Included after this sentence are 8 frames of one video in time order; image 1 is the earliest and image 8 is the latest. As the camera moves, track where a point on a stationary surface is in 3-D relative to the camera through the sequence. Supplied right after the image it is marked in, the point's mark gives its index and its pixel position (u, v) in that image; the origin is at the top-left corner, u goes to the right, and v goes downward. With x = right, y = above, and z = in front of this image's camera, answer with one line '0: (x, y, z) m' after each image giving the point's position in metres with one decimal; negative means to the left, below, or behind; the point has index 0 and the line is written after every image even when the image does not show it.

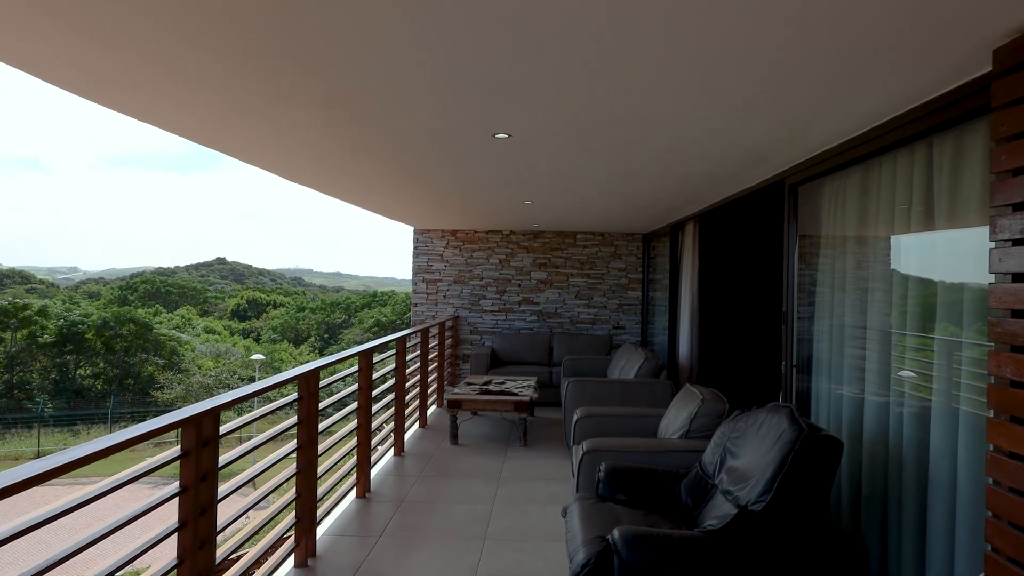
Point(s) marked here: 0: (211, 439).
0: (-0.9, -0.5, +2.1) m
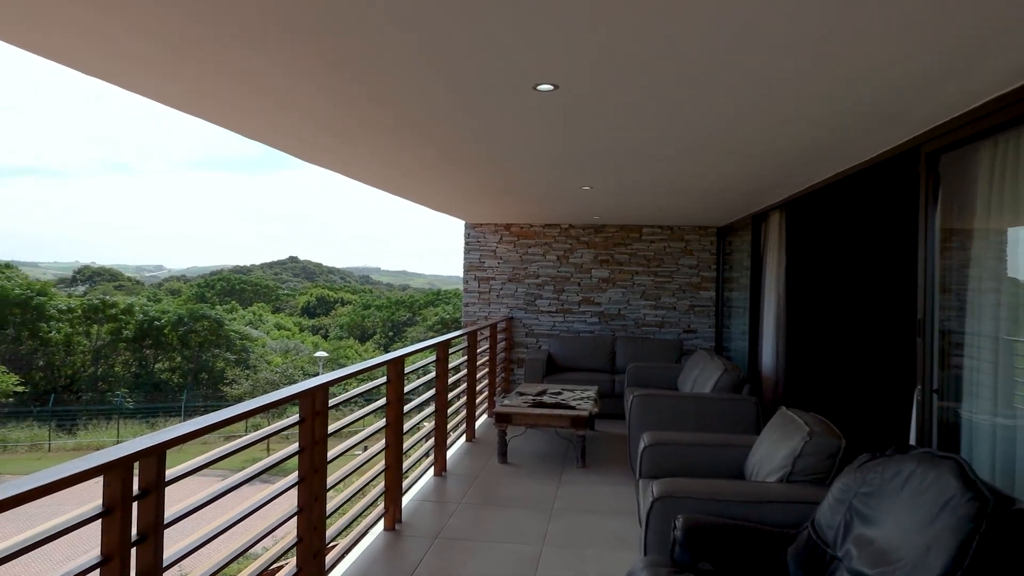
0: (-0.8, -0.5, +1.6) m
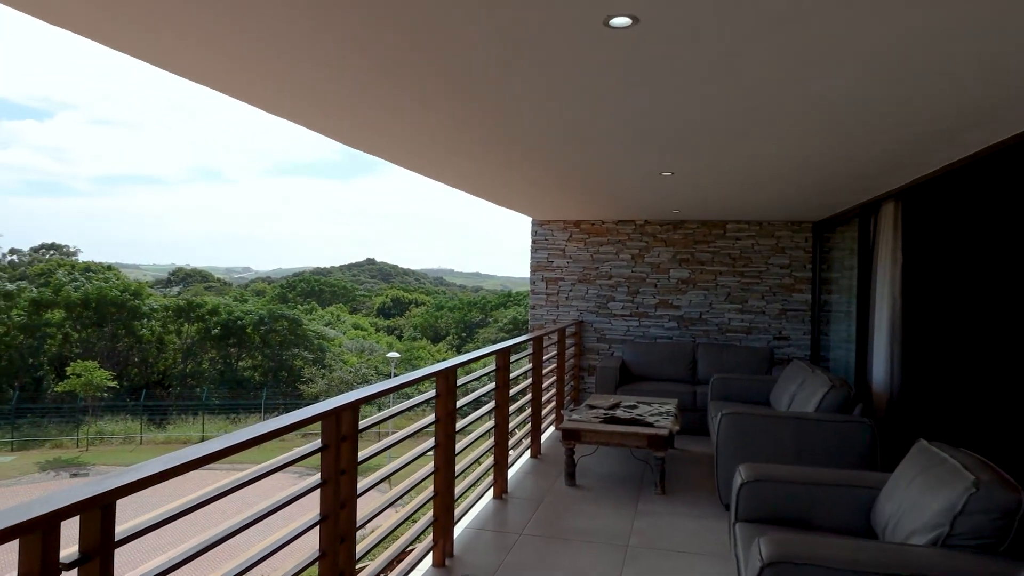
0: (-0.7, -0.5, +1.2) m
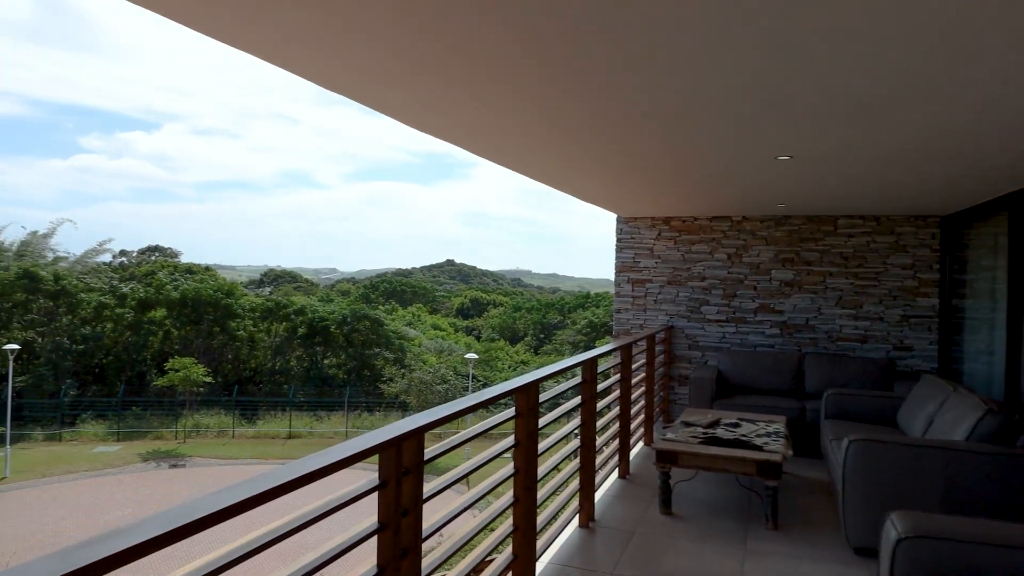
0: (-0.6, -0.5, +0.9) m
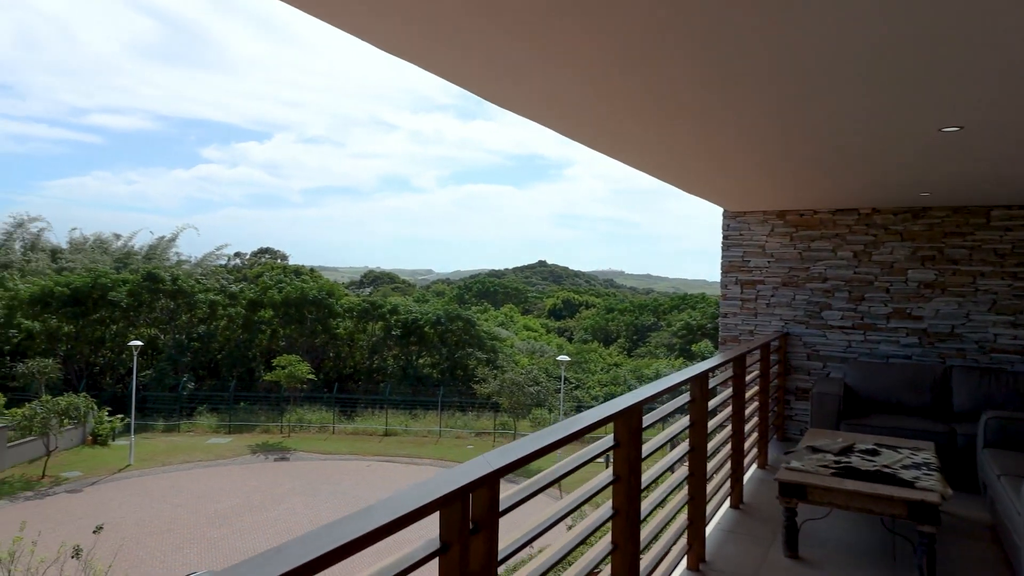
0: (-0.5, -0.5, +0.6) m
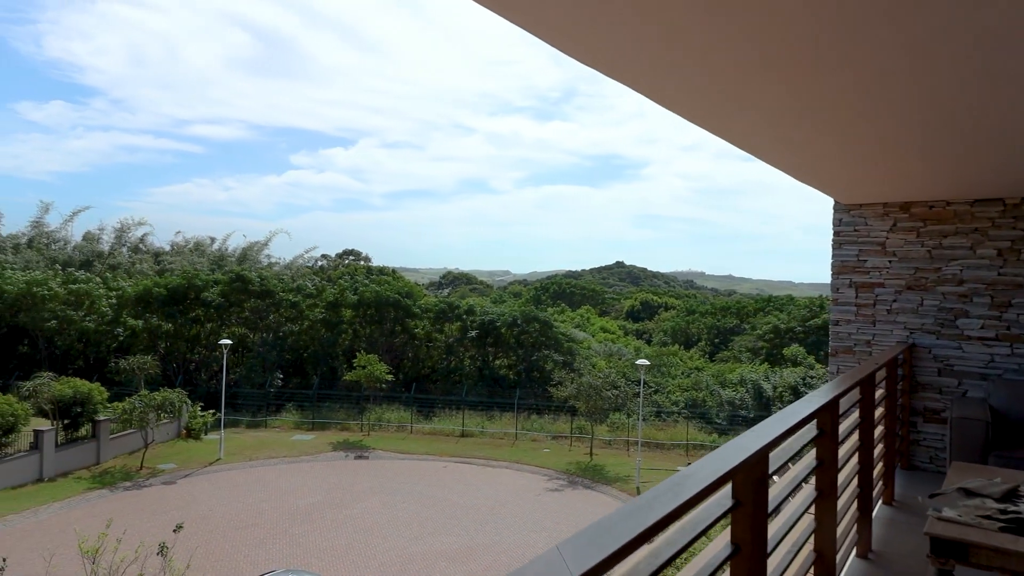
0: (-0.5, -0.5, +0.2) m
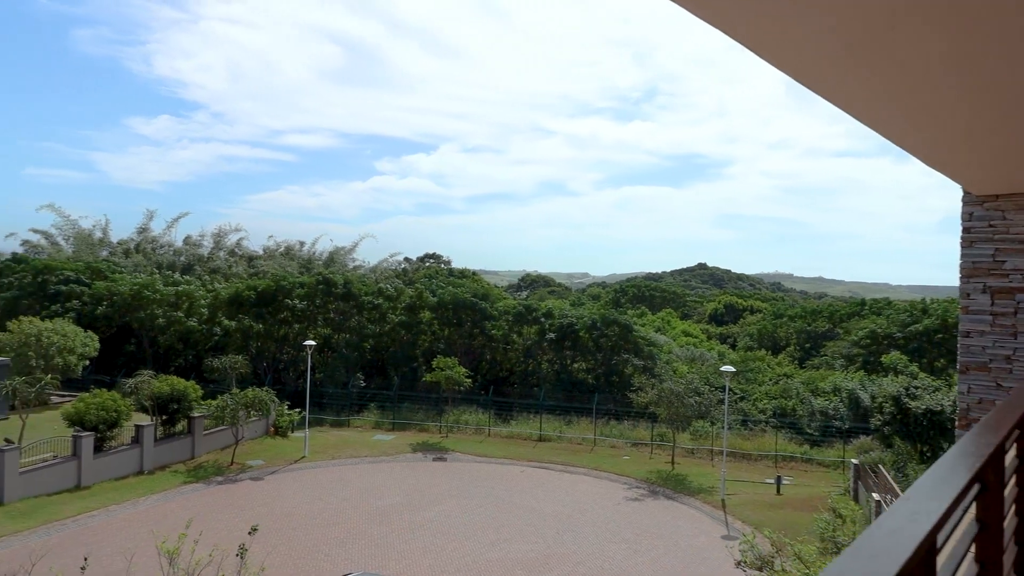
0: (-0.5, -0.5, -0.2) m
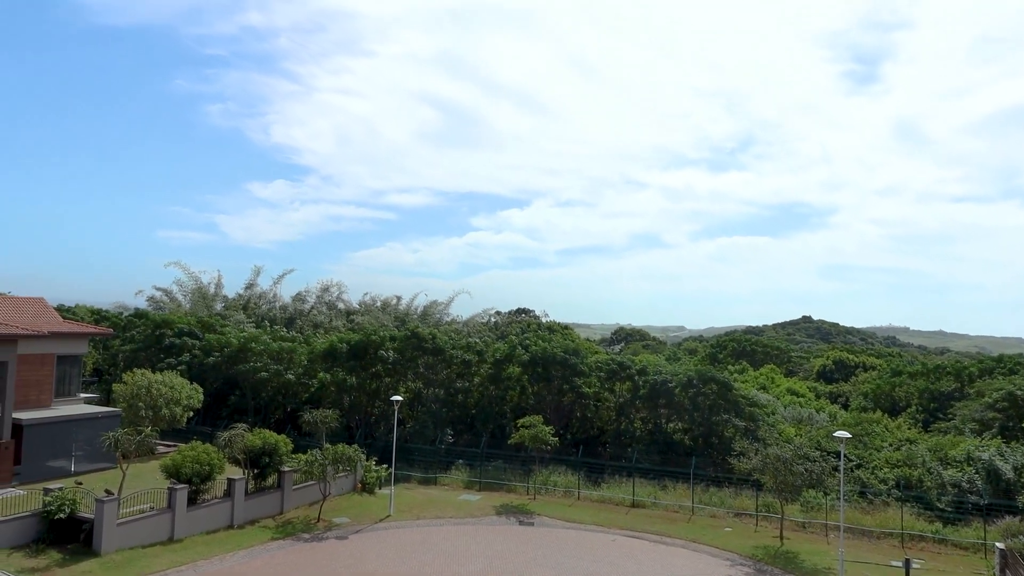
0: (-0.8, -0.6, -0.9) m
